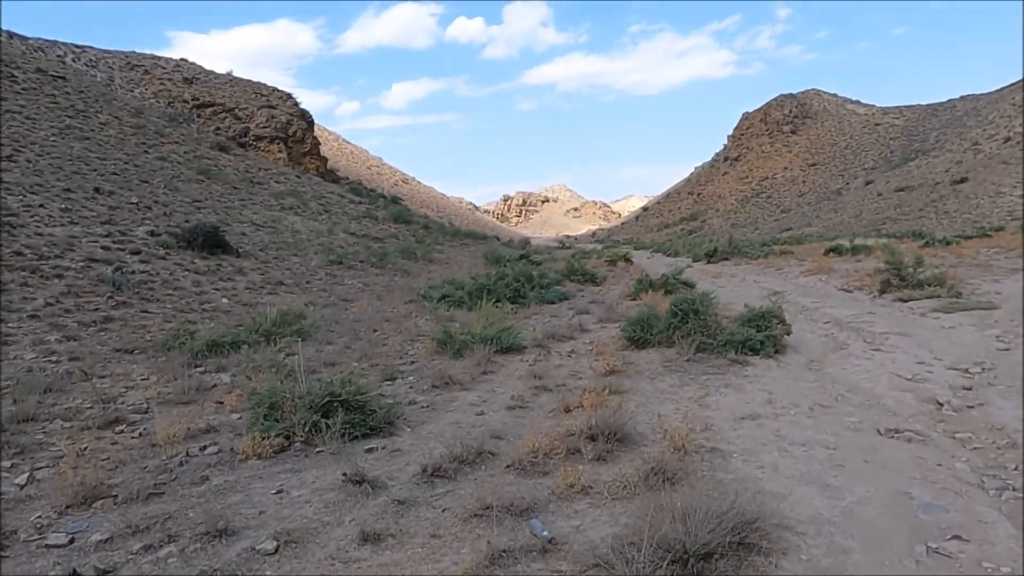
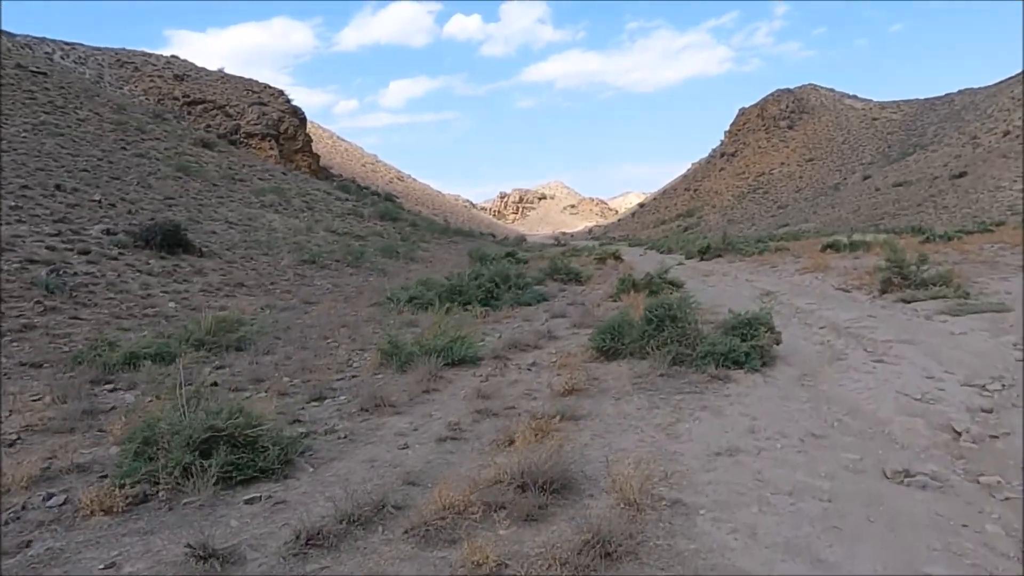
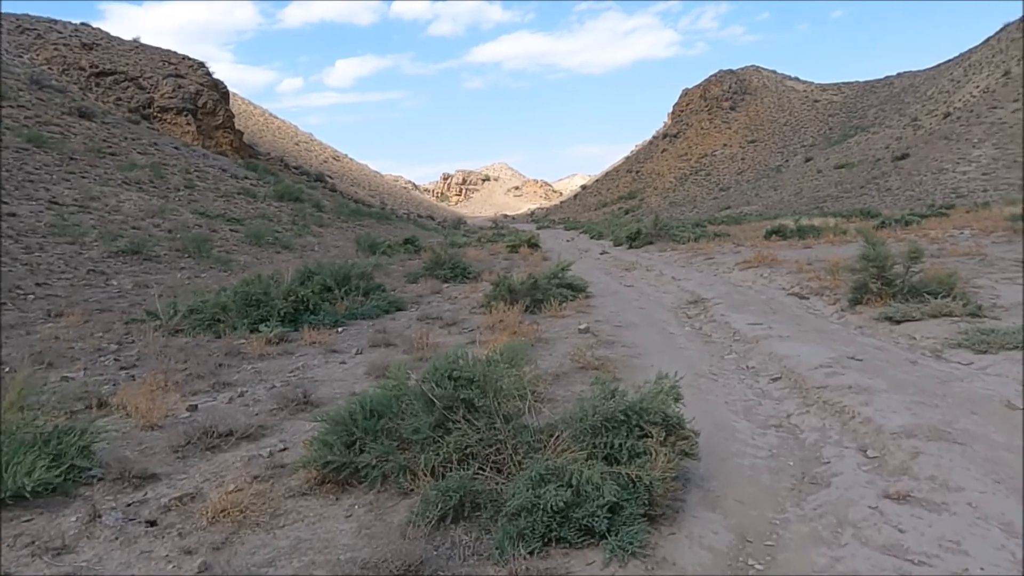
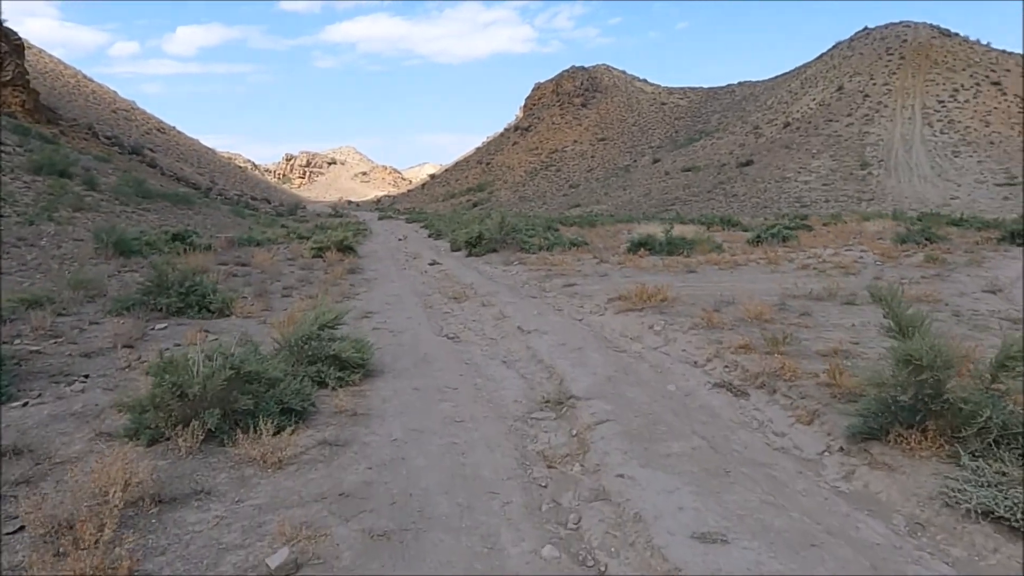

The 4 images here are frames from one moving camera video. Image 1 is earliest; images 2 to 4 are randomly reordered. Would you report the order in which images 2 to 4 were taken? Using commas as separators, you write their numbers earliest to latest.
2, 3, 4
